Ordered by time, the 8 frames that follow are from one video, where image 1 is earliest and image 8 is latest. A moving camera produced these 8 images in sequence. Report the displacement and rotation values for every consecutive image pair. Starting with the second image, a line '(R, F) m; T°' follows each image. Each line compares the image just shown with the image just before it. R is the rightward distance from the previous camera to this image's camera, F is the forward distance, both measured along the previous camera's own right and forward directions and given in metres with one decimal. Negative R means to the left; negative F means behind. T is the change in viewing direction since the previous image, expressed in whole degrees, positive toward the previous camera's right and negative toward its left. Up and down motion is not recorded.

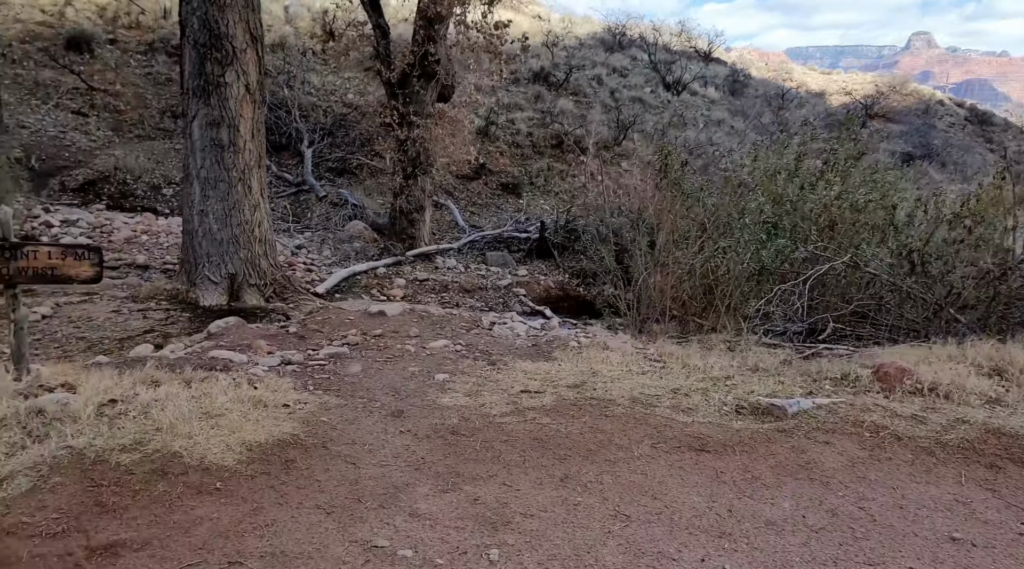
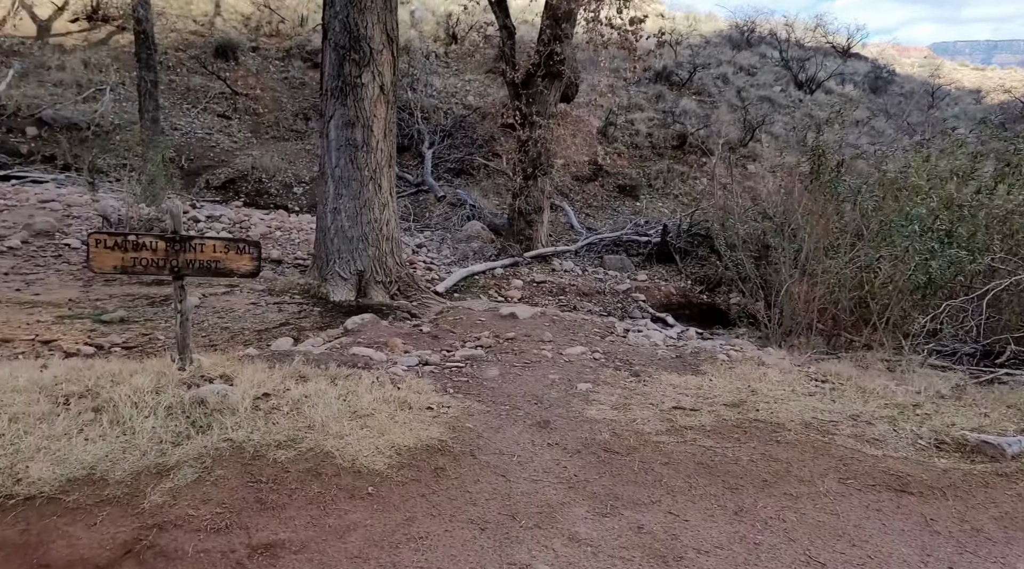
(-0.1, +0.1) m; -8°
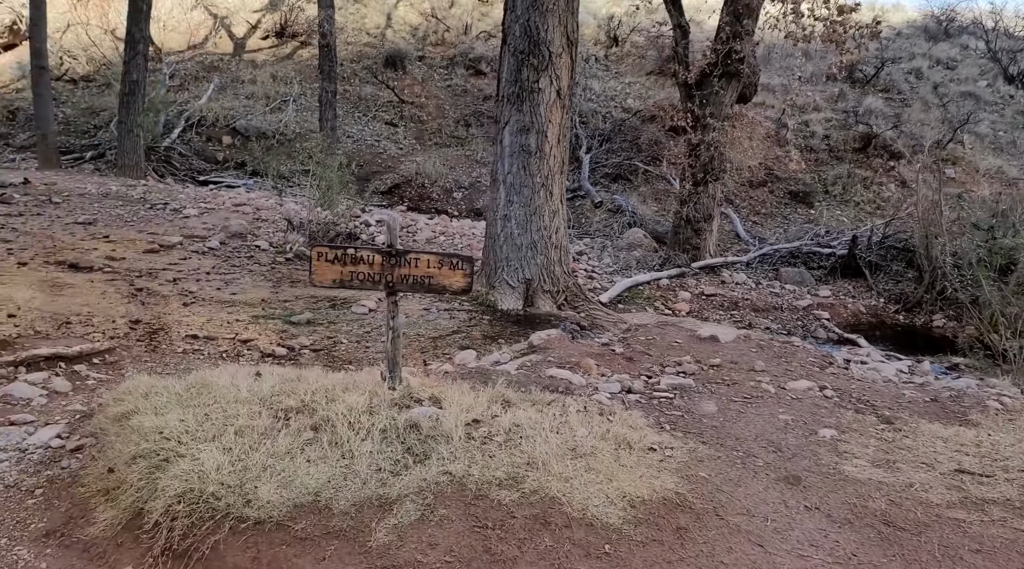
(-0.2, +0.2) m; -11°
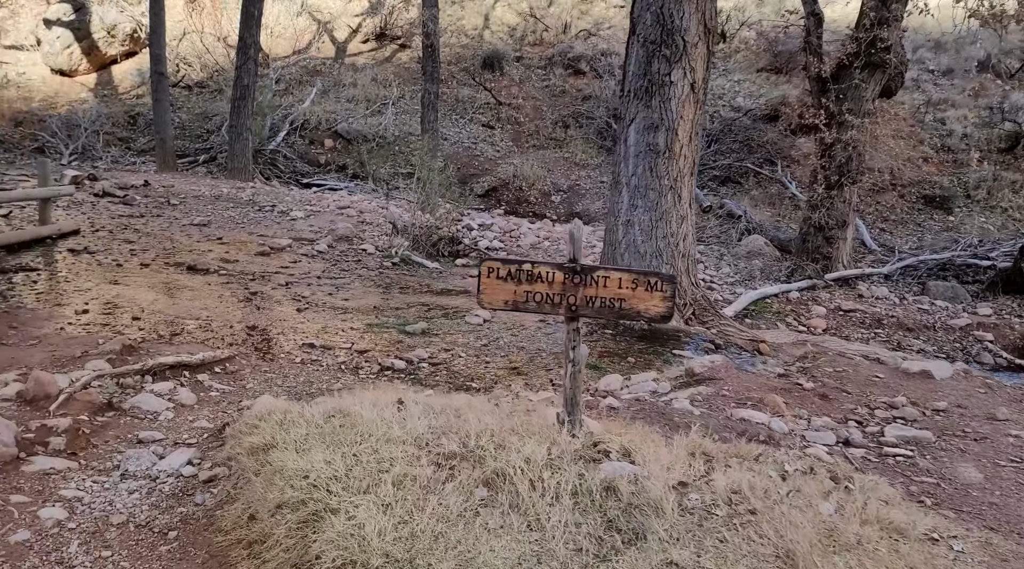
(-0.3, +0.3) m; -6°
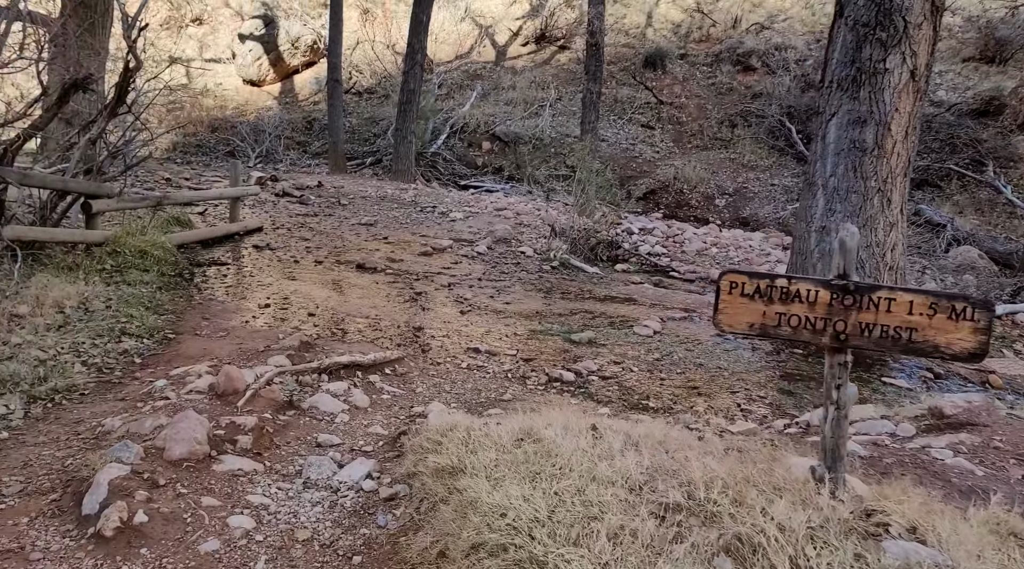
(-0.2, +0.3) m; -11°
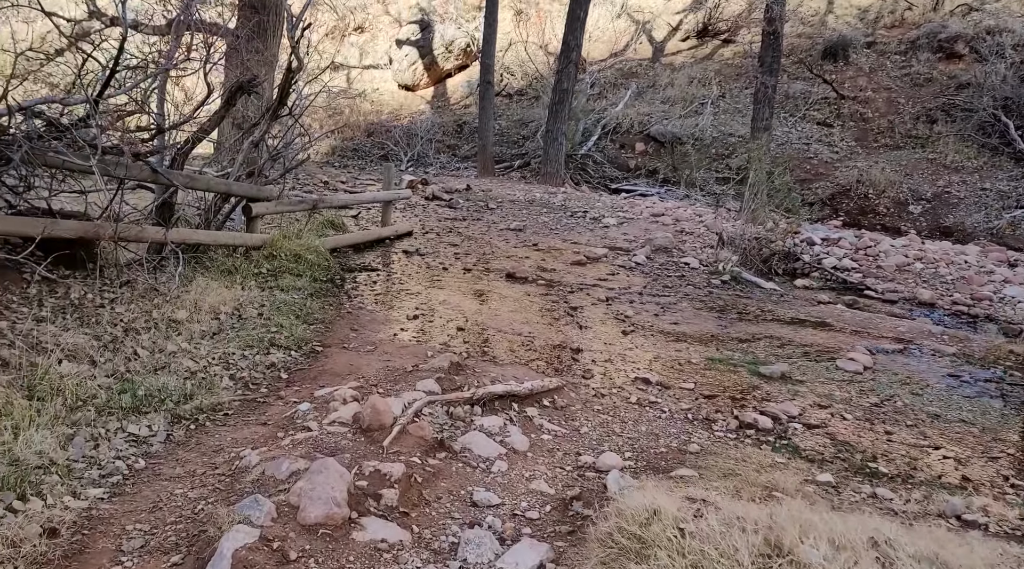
(-0.2, +0.6) m; -10°
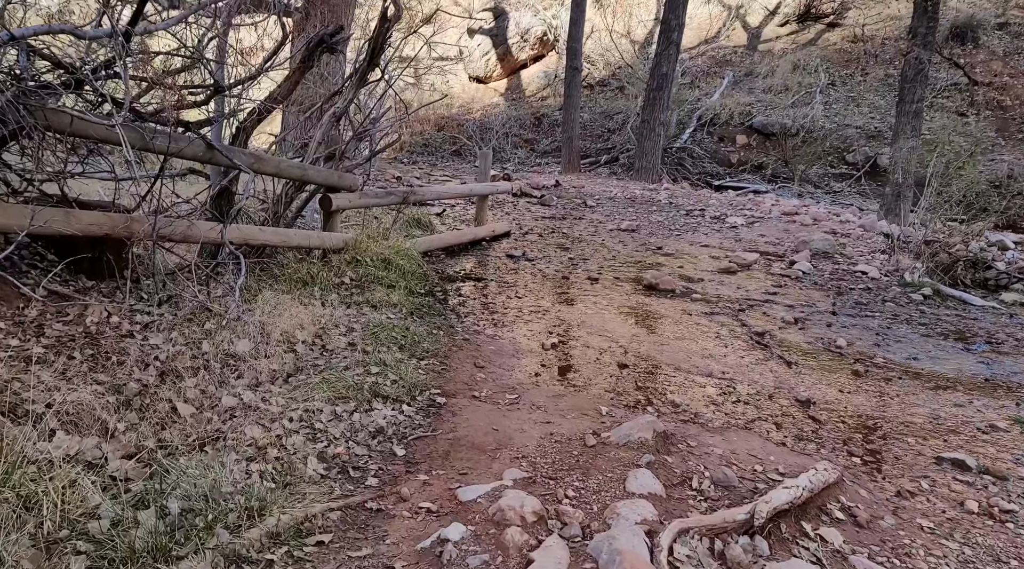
(-0.7, +1.8) m; -4°
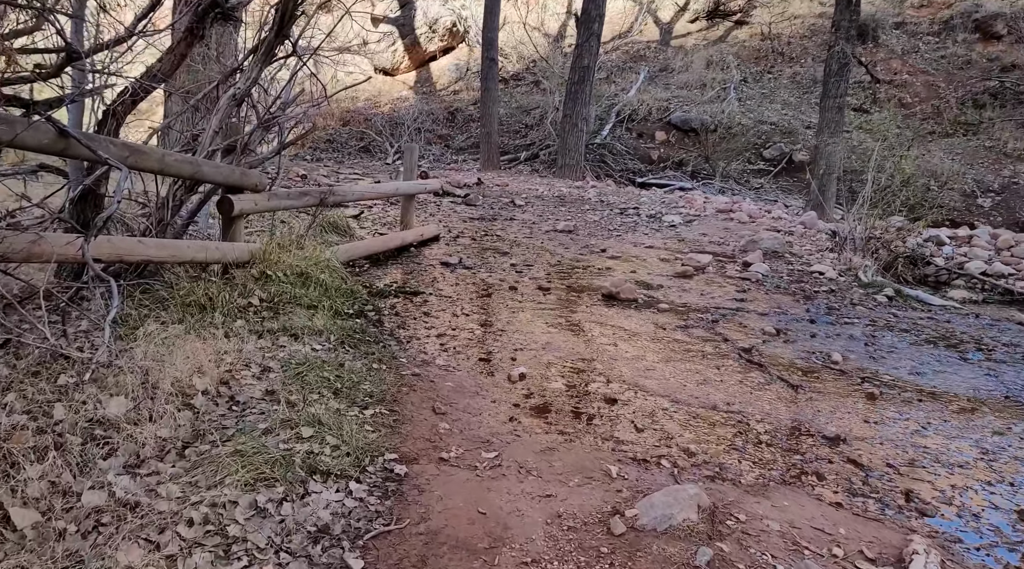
(-0.2, +0.9) m; +7°
